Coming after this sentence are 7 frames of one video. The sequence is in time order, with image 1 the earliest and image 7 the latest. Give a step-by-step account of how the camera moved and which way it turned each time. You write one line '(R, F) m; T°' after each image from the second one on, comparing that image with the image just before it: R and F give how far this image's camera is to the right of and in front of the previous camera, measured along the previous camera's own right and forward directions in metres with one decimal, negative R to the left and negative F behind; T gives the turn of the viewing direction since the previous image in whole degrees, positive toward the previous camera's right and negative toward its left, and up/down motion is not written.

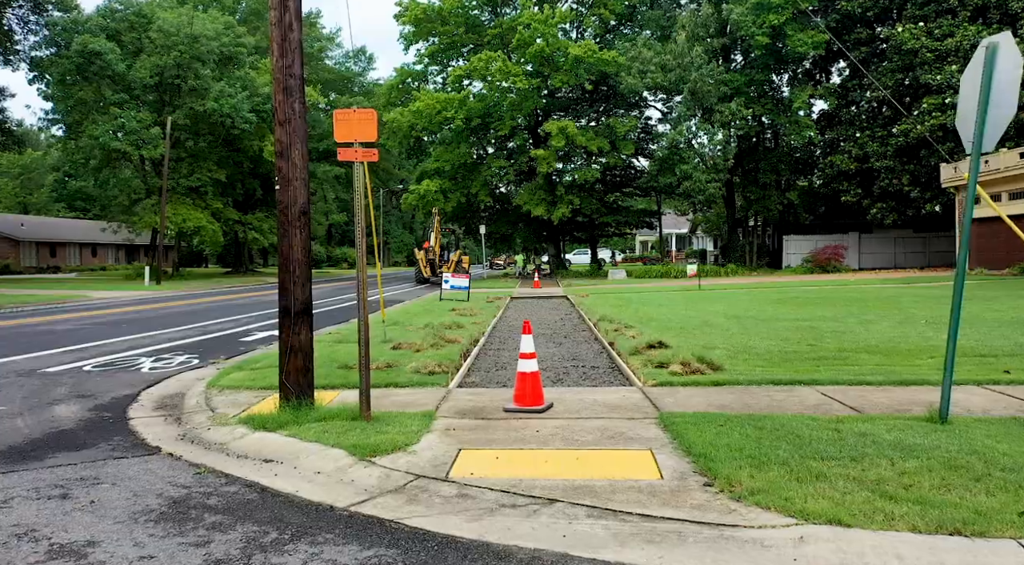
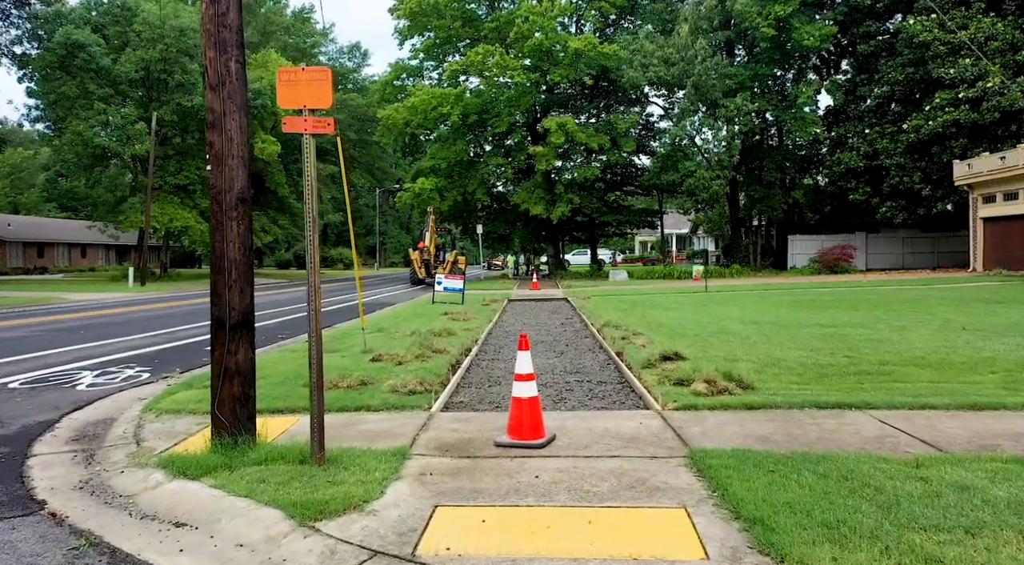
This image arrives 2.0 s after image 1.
(0.0, +1.2) m; 0°
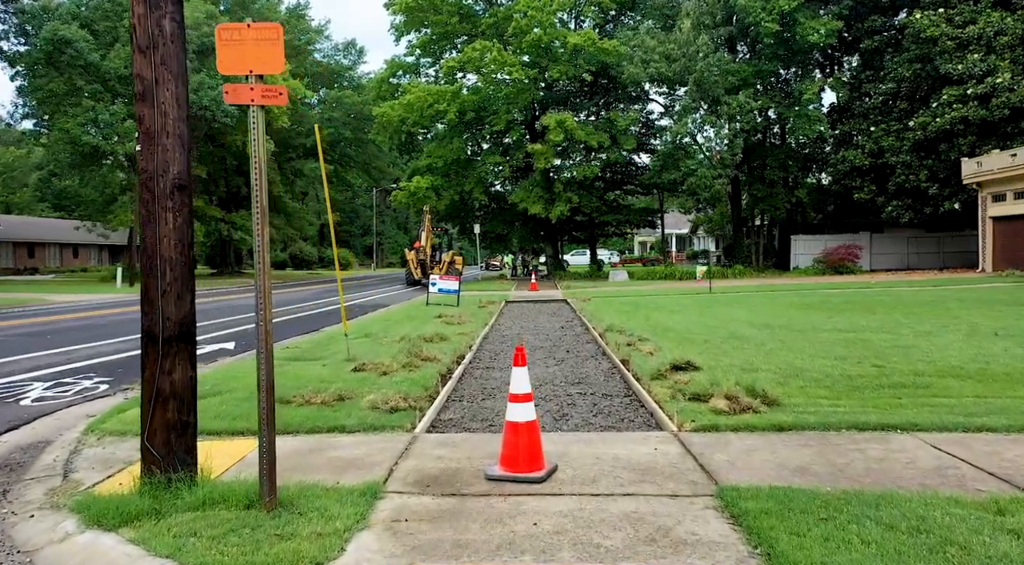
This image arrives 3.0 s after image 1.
(0.0, +0.8) m; 0°
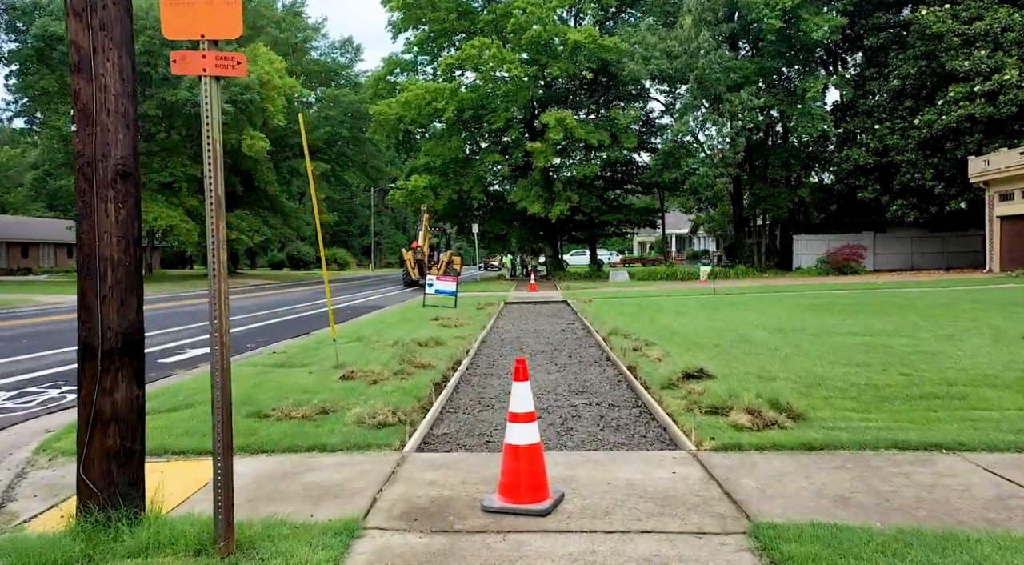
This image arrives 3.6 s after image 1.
(0.0, +0.6) m; 0°
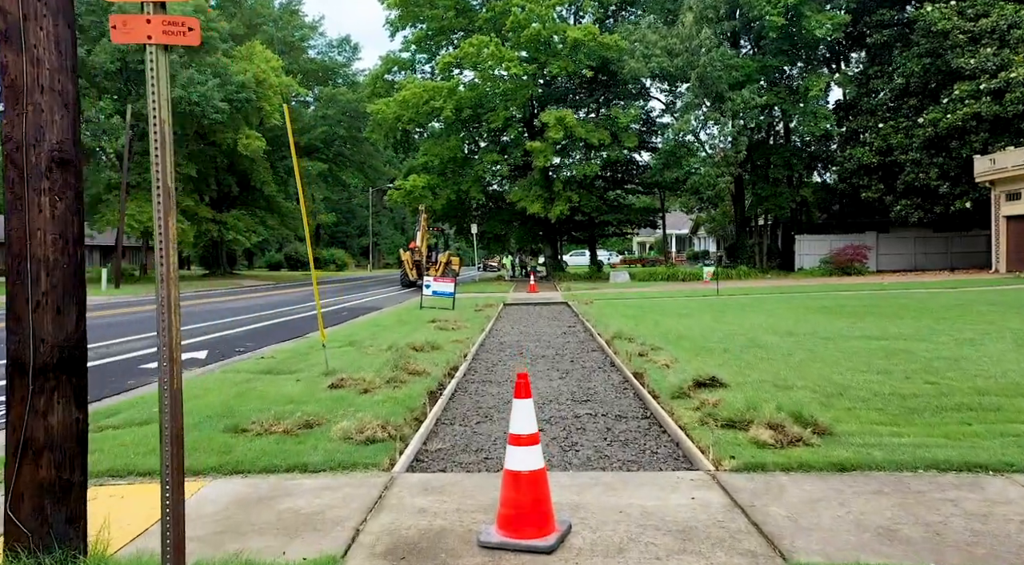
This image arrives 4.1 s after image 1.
(0.0, +0.5) m; 0°
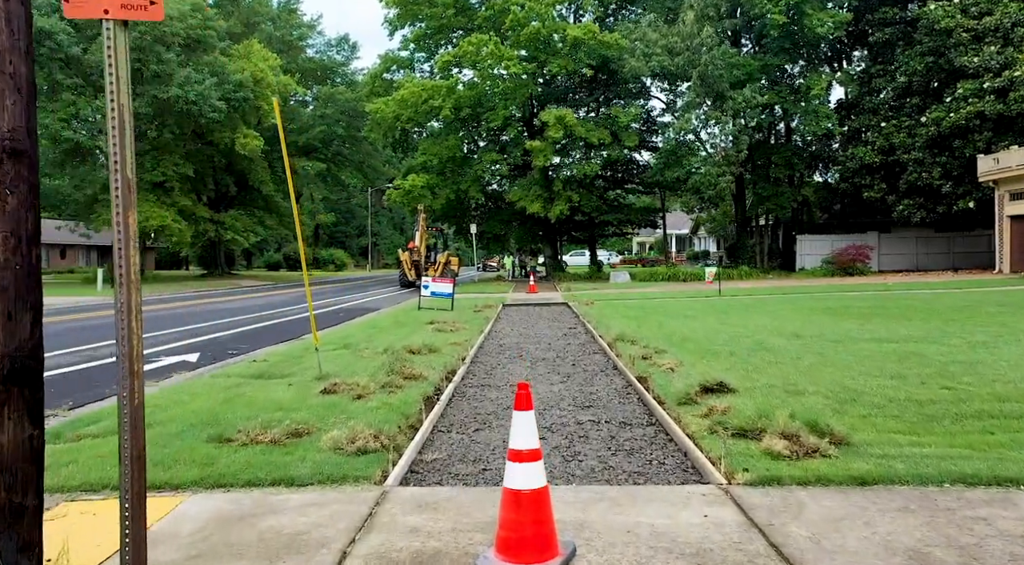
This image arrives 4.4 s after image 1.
(0.0, +0.3) m; 0°
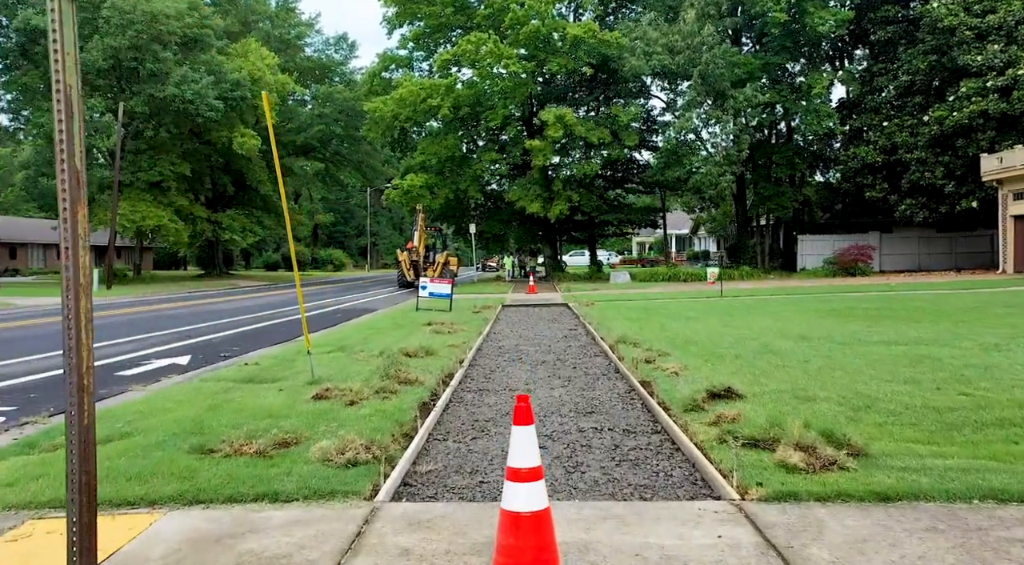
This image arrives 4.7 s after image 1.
(0.0, +0.3) m; 0°
